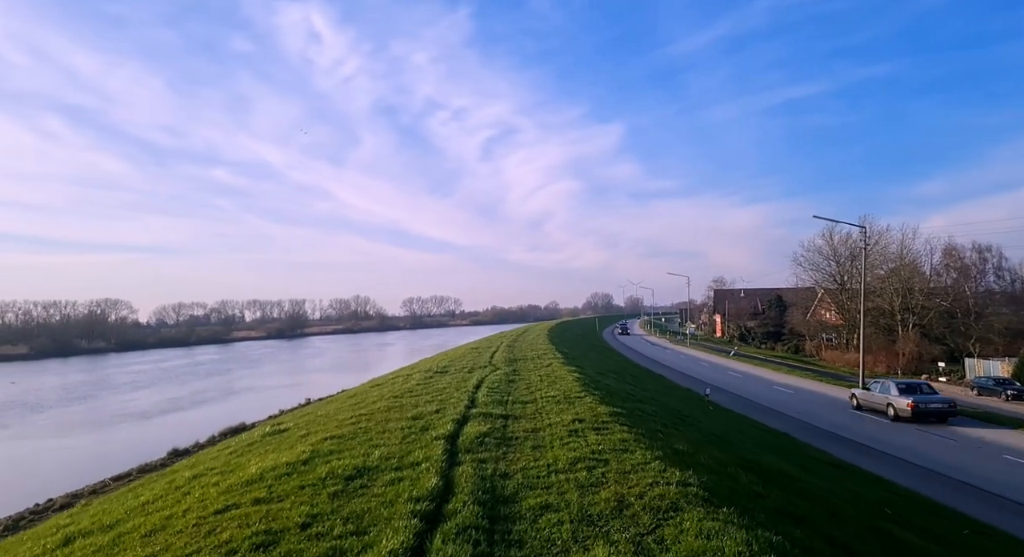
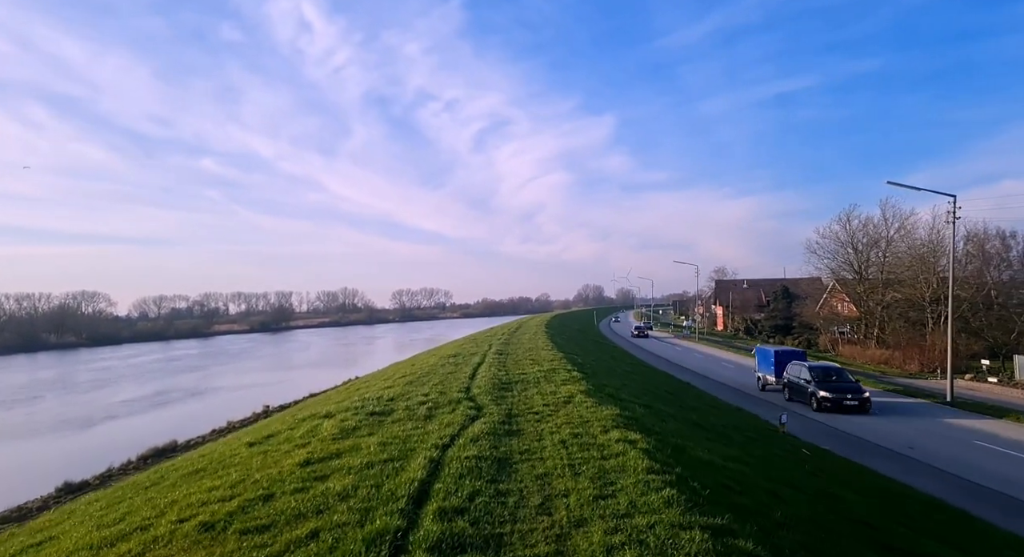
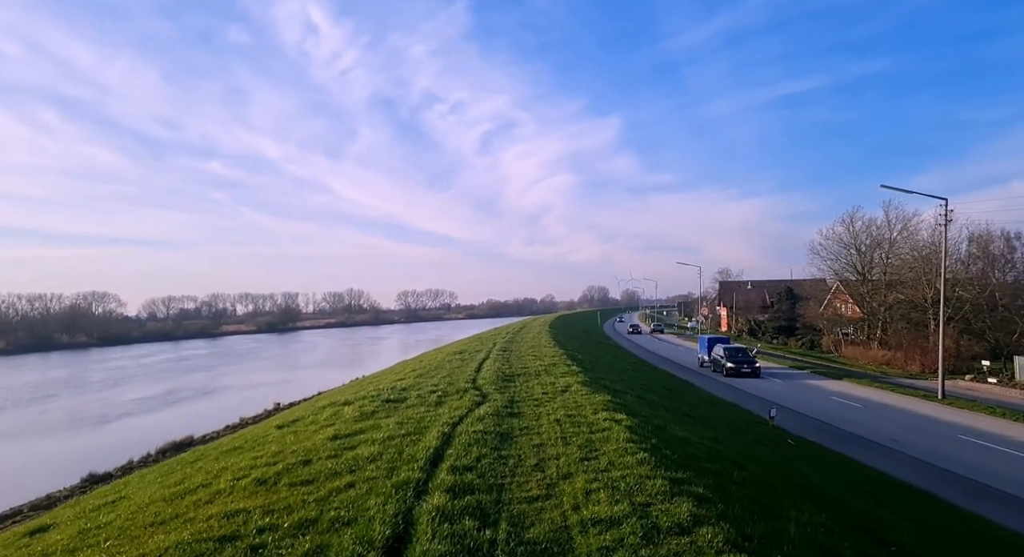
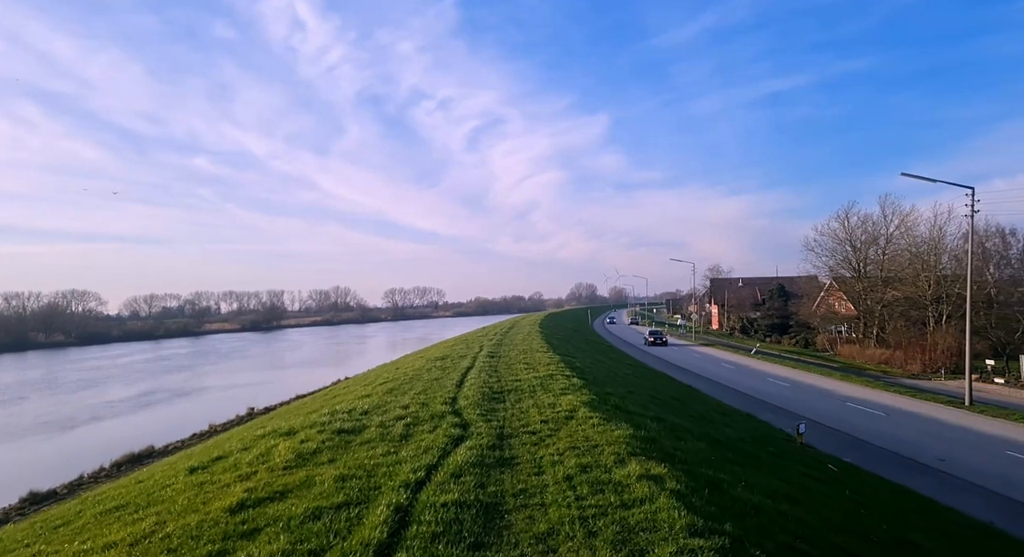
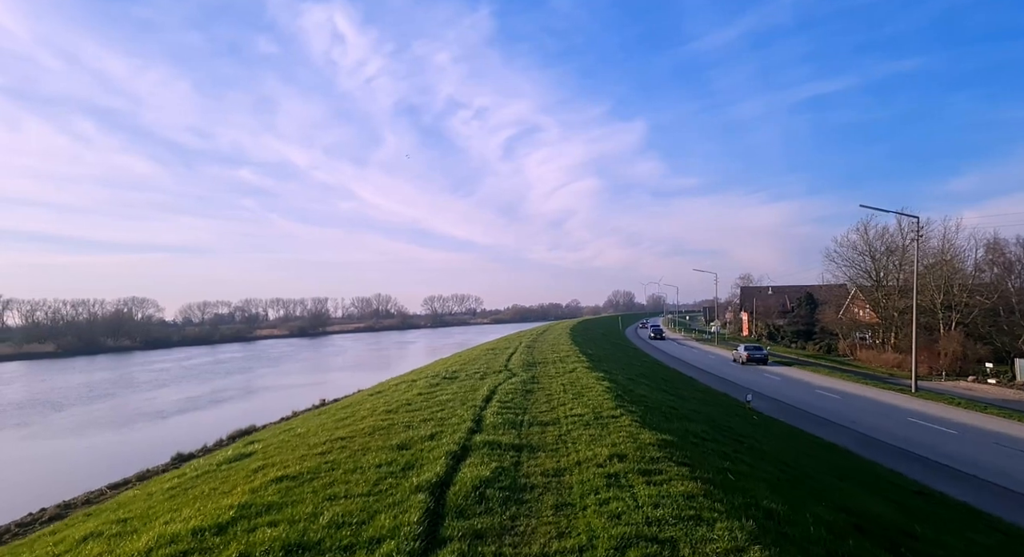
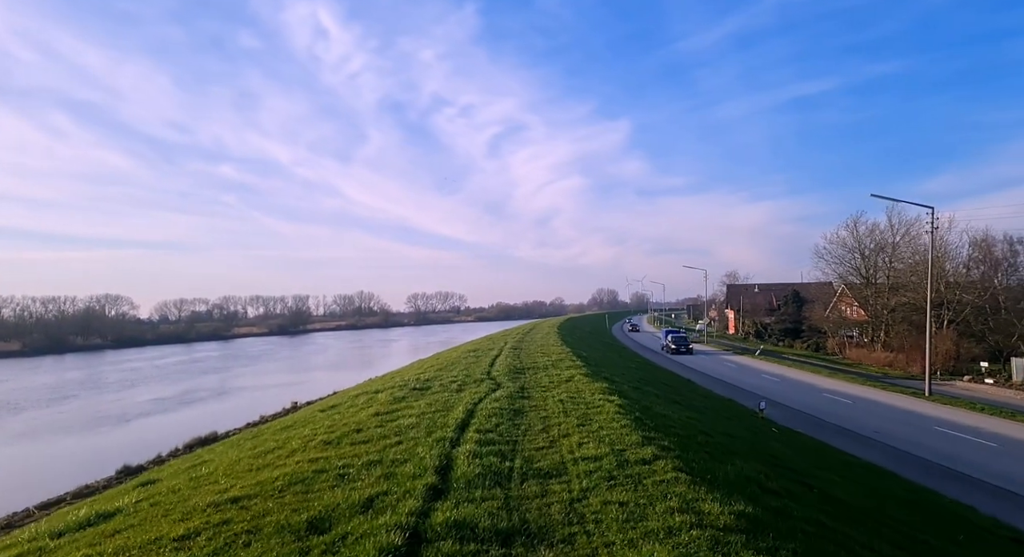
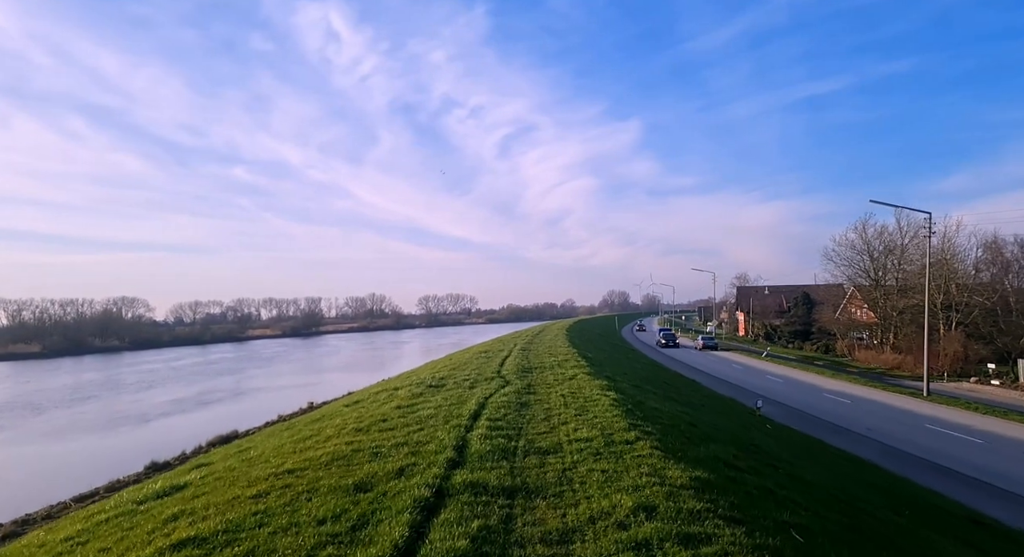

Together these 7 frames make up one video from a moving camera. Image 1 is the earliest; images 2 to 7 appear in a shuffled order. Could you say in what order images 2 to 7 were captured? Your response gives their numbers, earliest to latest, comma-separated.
5, 7, 6, 3, 2, 4
